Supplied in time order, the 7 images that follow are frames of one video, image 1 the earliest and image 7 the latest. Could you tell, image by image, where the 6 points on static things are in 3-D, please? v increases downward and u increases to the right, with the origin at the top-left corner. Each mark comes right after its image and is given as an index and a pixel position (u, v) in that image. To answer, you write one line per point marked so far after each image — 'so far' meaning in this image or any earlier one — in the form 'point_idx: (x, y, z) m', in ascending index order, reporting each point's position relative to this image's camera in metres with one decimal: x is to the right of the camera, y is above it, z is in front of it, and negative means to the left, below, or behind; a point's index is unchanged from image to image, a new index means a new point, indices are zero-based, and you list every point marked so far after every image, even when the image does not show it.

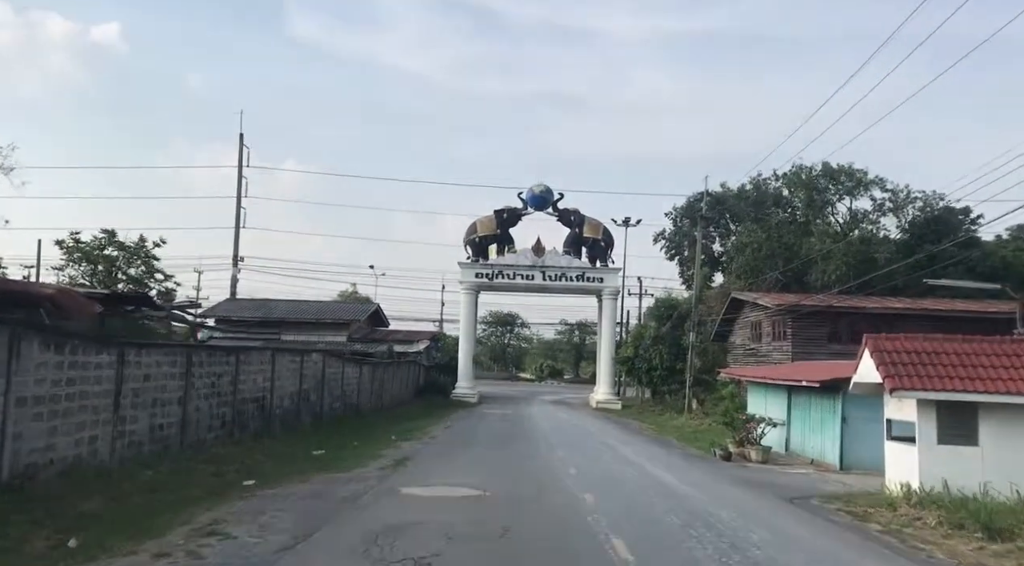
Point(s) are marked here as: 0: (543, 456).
0: (+0.7, -3.9, +18.5) m
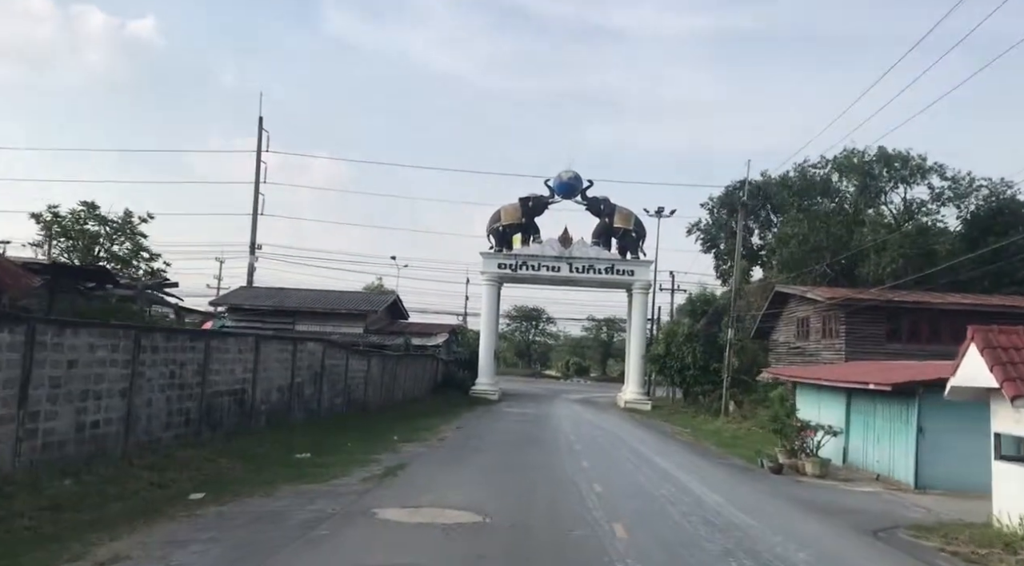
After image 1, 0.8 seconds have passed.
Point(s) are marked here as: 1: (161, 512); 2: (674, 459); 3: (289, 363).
0: (+1.0, -3.5, +15.8) m
1: (-4.1, -2.7, +9.8) m
2: (+3.8, -4.2, +19.6) m
3: (-5.3, -1.9, +19.8) m
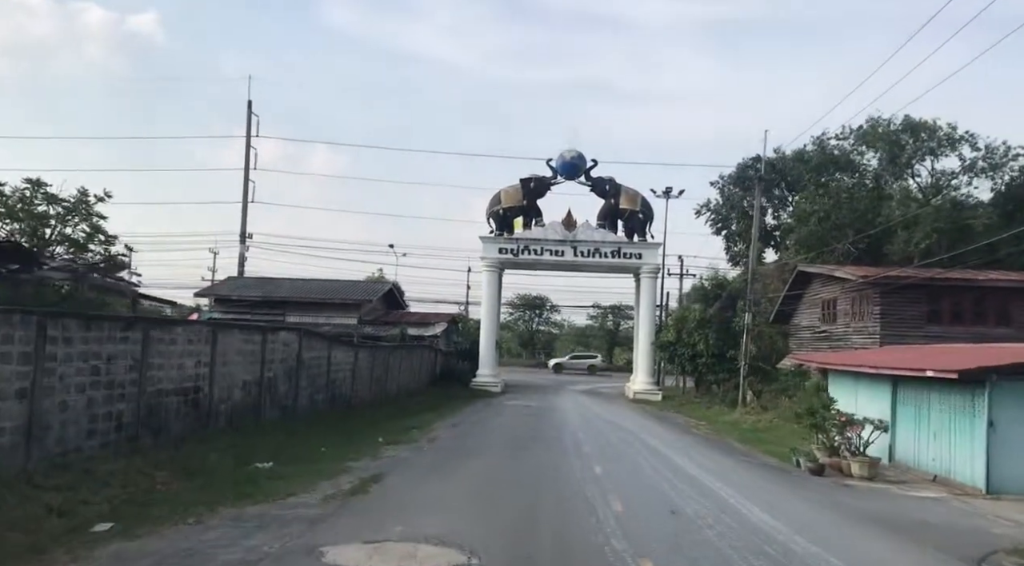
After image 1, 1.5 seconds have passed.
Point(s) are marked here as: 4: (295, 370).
0: (+1.0, -3.1, +13.4) m
1: (-4.2, -2.4, +7.4) m
2: (+3.8, -3.6, +17.2) m
3: (-5.3, -1.5, +17.4) m
4: (-5.2, -2.1, +19.9) m
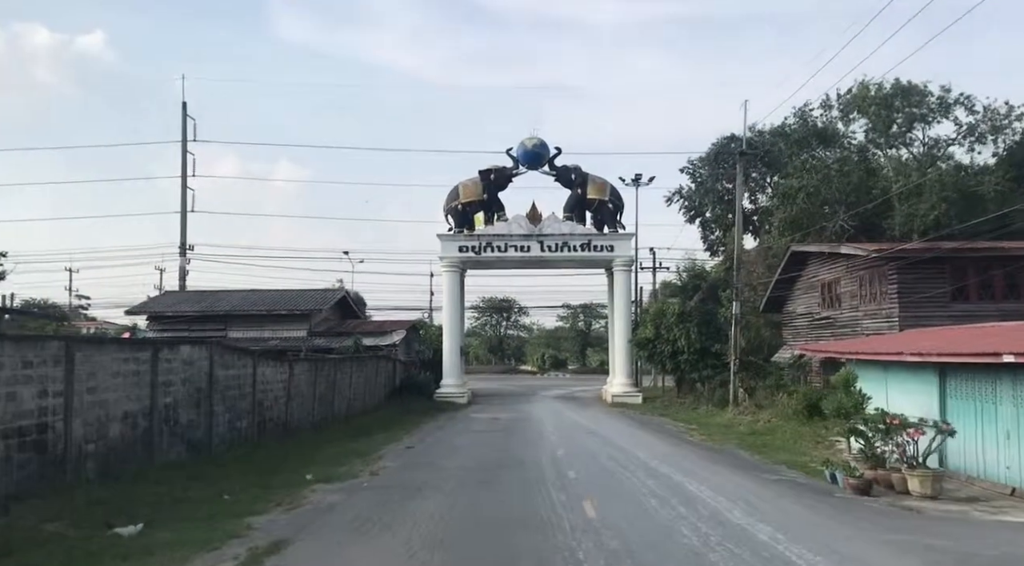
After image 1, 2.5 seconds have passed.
0: (+0.5, -2.8, +9.9) m
1: (-4.4, -2.3, +3.7) m
2: (+3.2, -3.3, +13.8) m
3: (-6.0, -1.6, +13.6) m
4: (-5.9, -2.1, +16.1) m
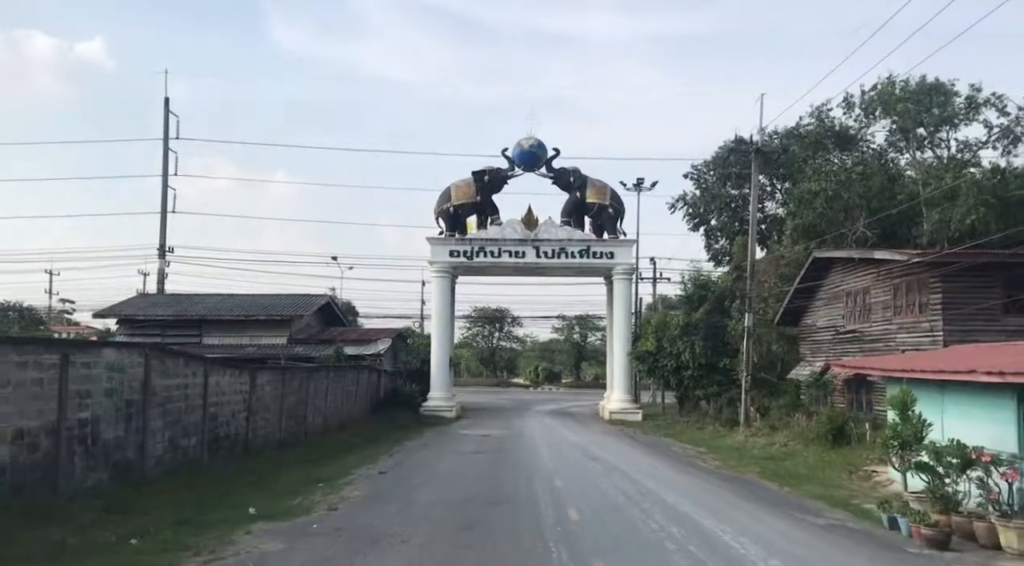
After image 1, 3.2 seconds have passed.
0: (+0.4, -2.7, +7.4) m
1: (-4.5, -2.0, +1.1) m
2: (+3.1, -3.2, +11.3) m
3: (-6.1, -1.4, +11.0) m
4: (-6.1, -2.0, +13.6) m
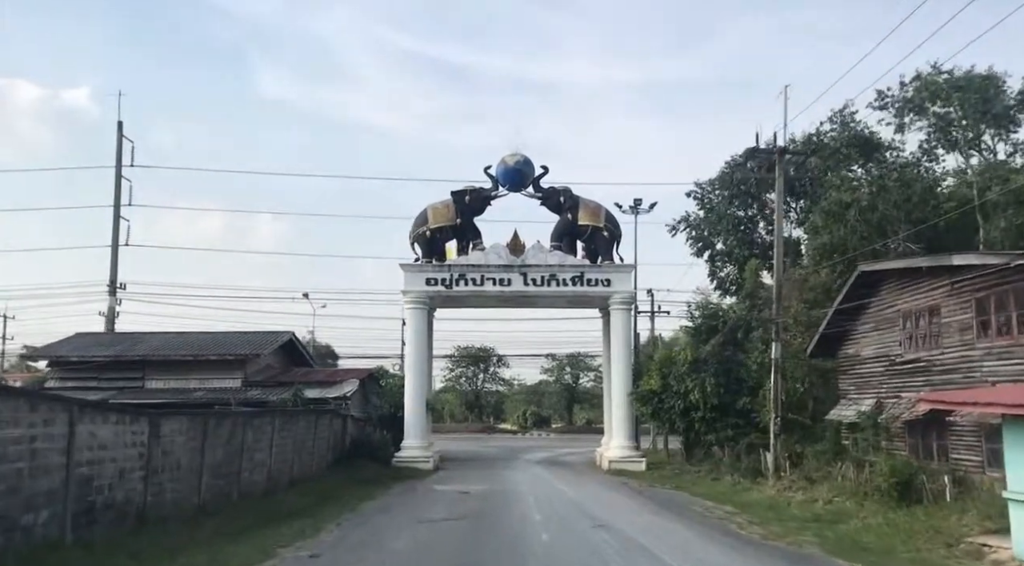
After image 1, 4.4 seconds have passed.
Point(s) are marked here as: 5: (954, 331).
0: (+0.3, -2.3, +2.9) m
1: (-4.5, -1.4, -3.4) m
2: (+2.9, -3.1, +6.8) m
3: (-6.3, -1.3, +6.5) m
4: (-6.3, -2.0, +9.0) m
5: (+9.0, -1.0, +16.8) m
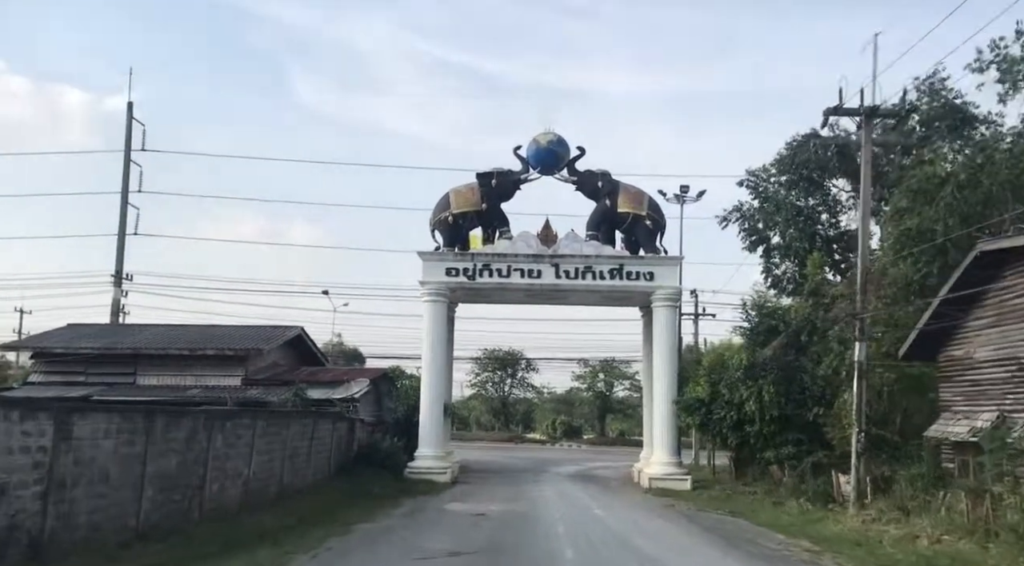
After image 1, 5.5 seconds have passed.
0: (+0.1, -1.7, -0.9) m
1: (-4.9, -0.6, -7.0) m
2: (+2.9, -2.5, +2.9) m
3: (-6.3, -0.6, +3.0) m
4: (-6.2, -1.4, +5.5) m
5: (+9.4, -0.6, +12.7) m
